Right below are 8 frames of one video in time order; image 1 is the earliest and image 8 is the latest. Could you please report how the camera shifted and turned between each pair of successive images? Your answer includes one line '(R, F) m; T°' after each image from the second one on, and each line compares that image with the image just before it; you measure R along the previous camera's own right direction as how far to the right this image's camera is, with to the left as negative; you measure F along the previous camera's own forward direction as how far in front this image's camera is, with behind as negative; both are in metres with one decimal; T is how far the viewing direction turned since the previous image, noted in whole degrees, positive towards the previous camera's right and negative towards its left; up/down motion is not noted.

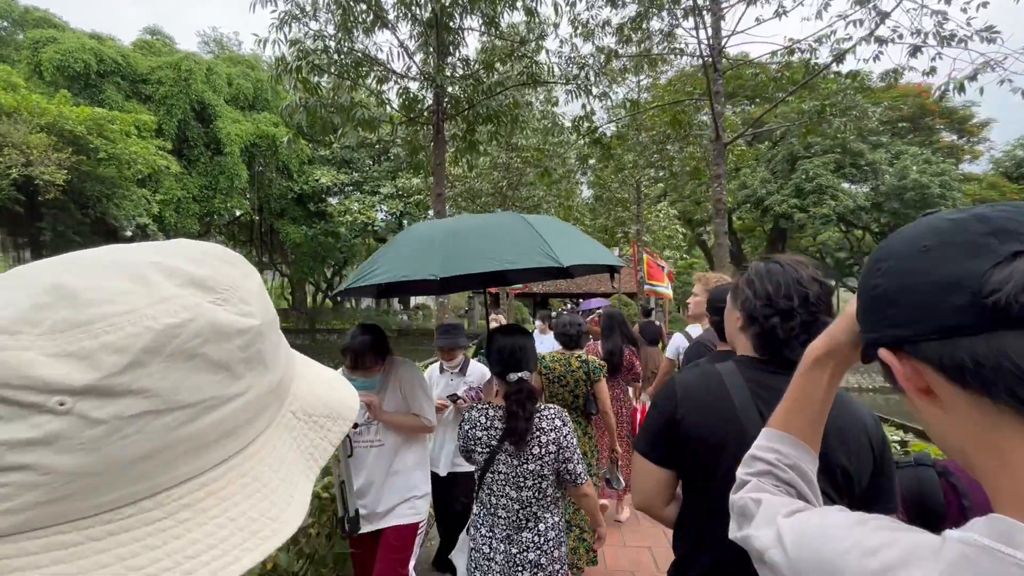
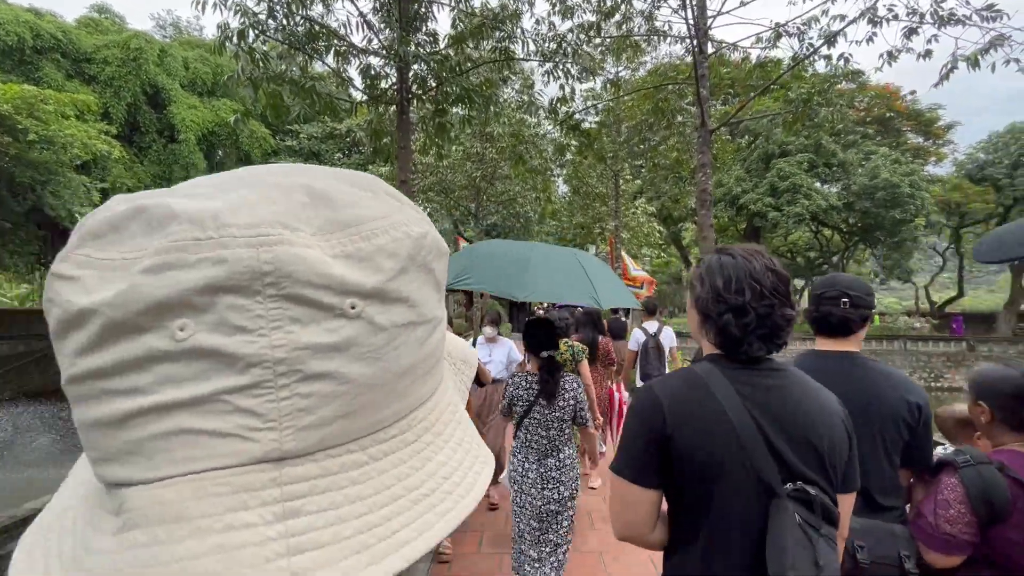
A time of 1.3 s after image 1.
(0.0, +0.4) m; +3°
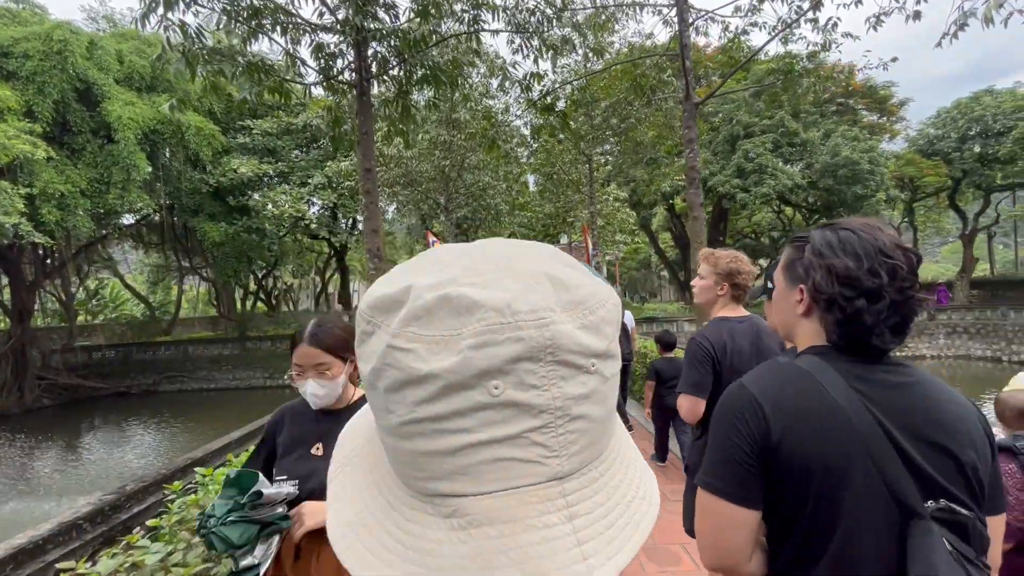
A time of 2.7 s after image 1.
(-0.1, +0.3) m; +3°
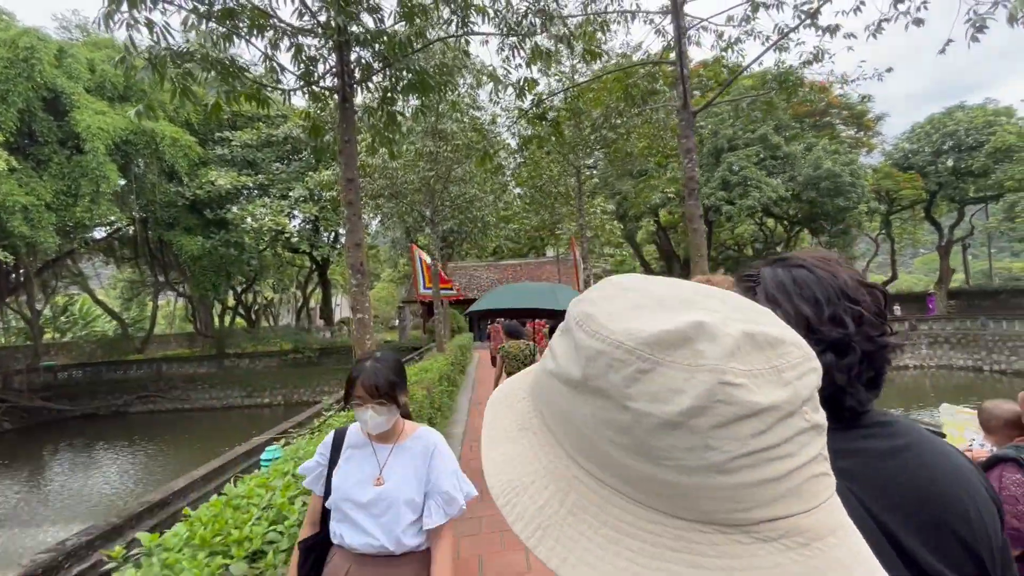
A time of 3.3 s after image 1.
(-0.1, +0.2) m; +2°
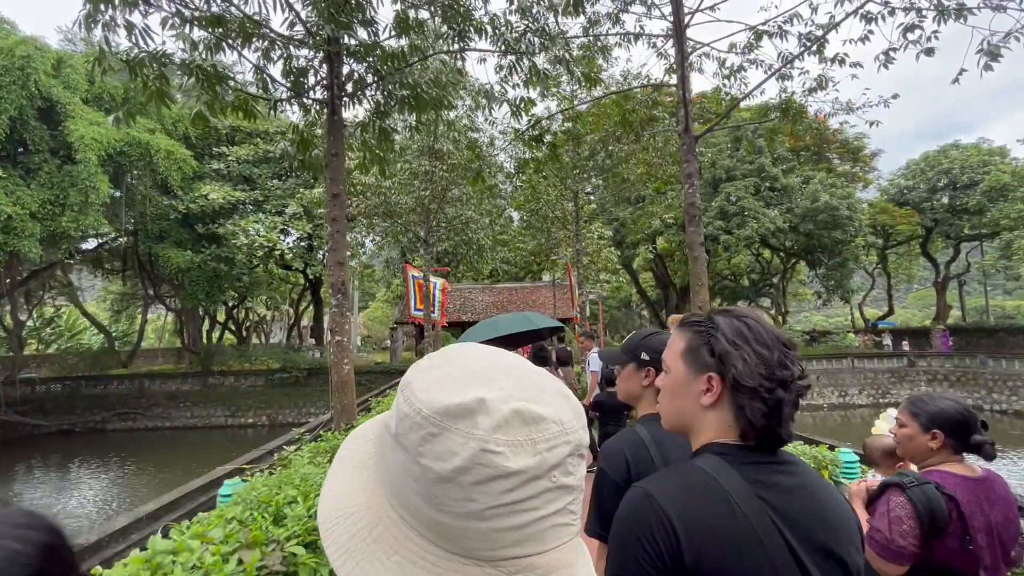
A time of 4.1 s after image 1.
(0.0, +0.2) m; 0°
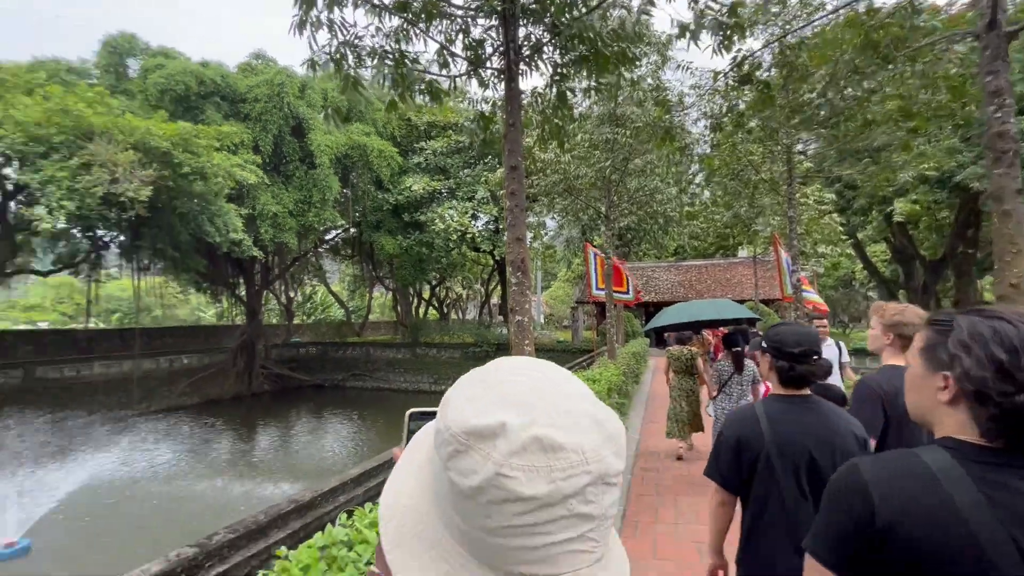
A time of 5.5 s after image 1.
(-0.1, +0.4) m; -21°
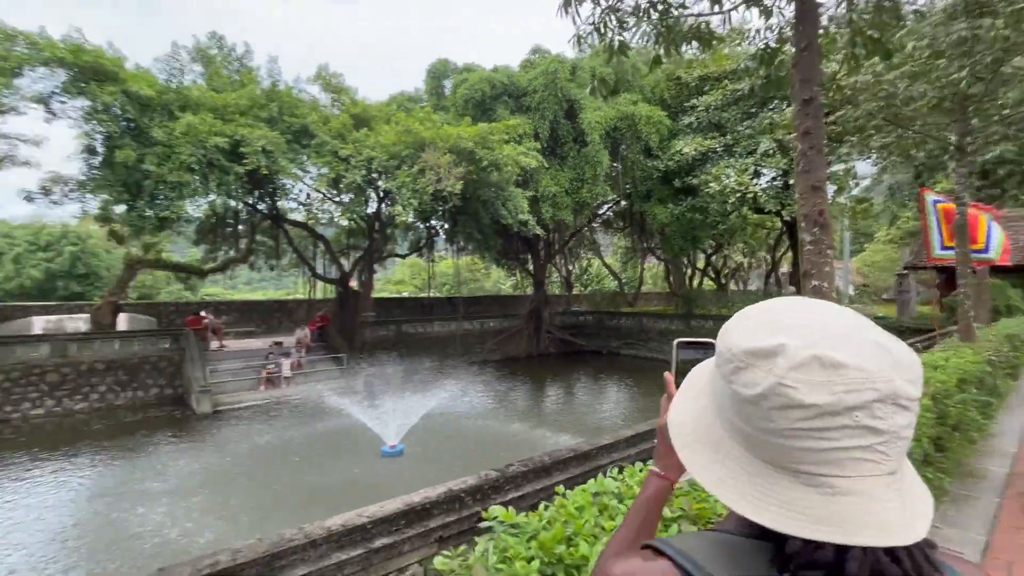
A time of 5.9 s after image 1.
(0.0, 0.0) m; -32°
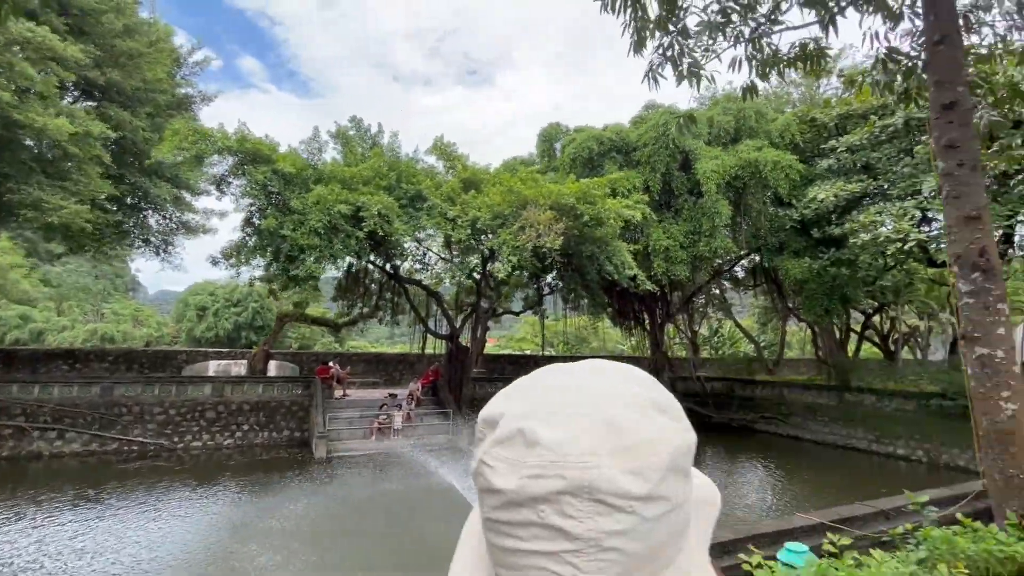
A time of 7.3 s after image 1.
(+0.4, +0.4) m; -15°
